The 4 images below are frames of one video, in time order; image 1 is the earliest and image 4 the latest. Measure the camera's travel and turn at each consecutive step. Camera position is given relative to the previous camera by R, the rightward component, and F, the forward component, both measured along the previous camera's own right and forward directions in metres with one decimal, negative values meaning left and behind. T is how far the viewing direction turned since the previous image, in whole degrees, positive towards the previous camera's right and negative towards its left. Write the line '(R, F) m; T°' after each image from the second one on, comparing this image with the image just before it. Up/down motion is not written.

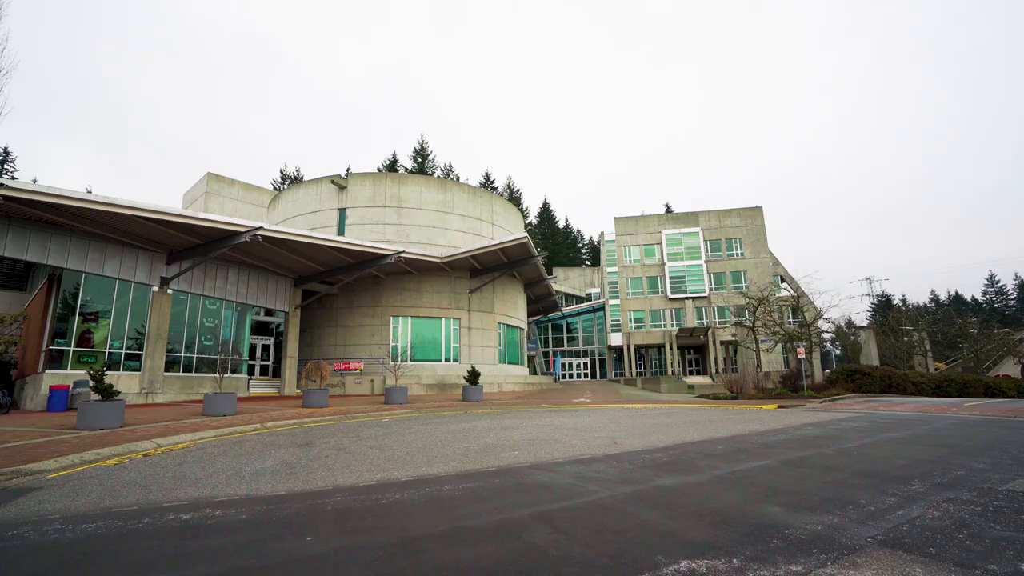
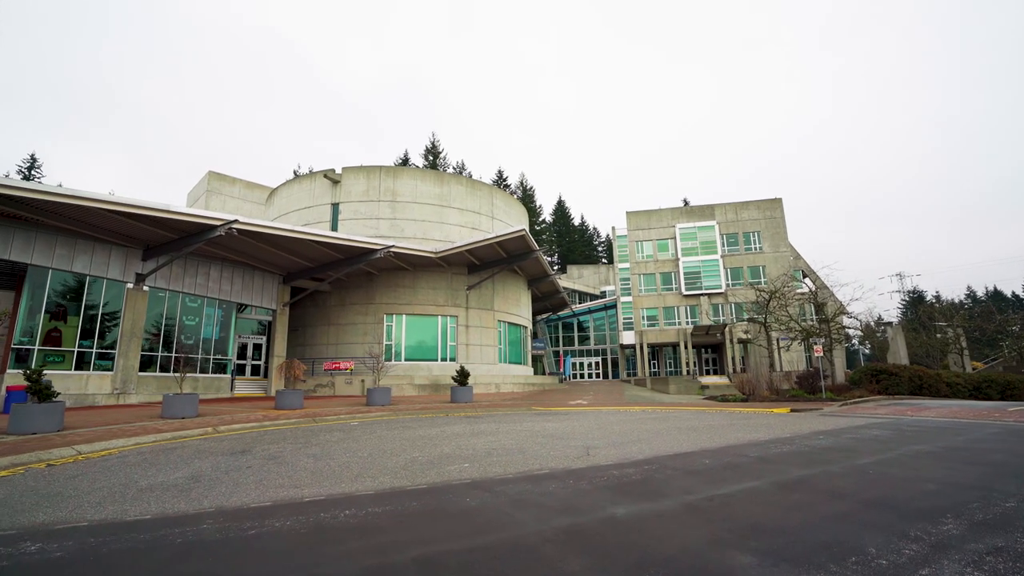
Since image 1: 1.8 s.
(+1.1, +1.4) m; -2°
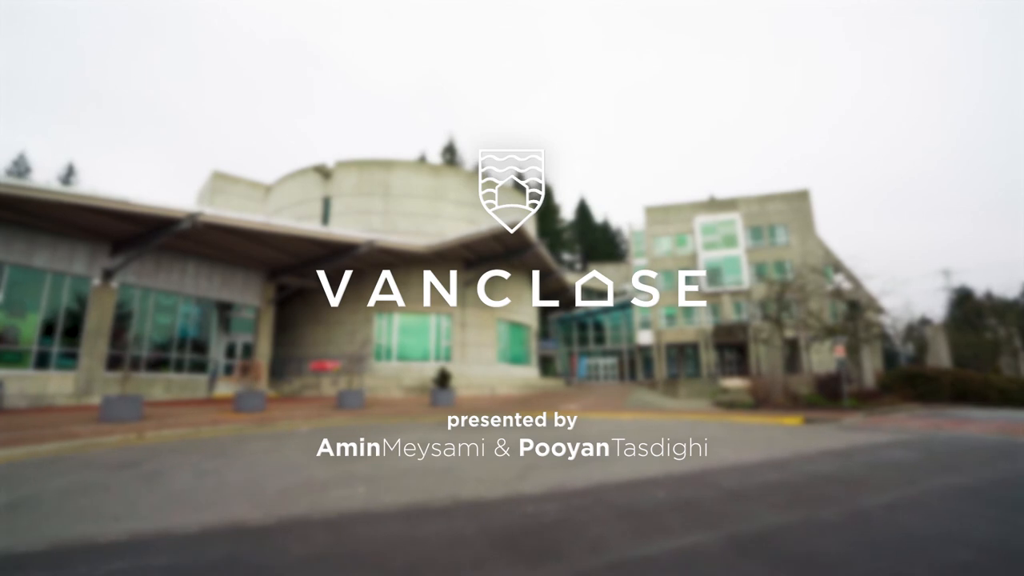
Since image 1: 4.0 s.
(+1.6, +1.8) m; -3°
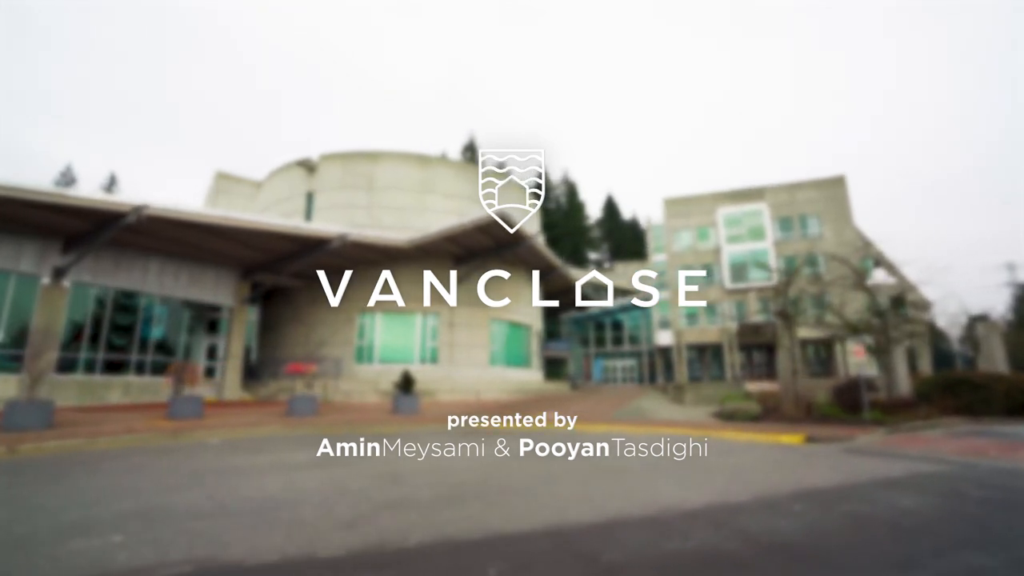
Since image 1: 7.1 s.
(+2.1, +2.1) m; -4°
